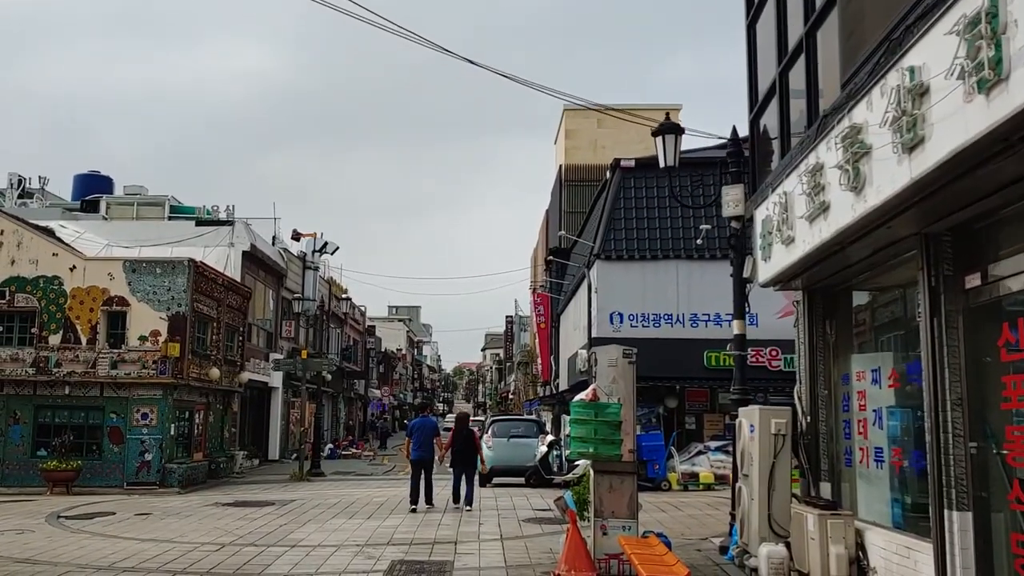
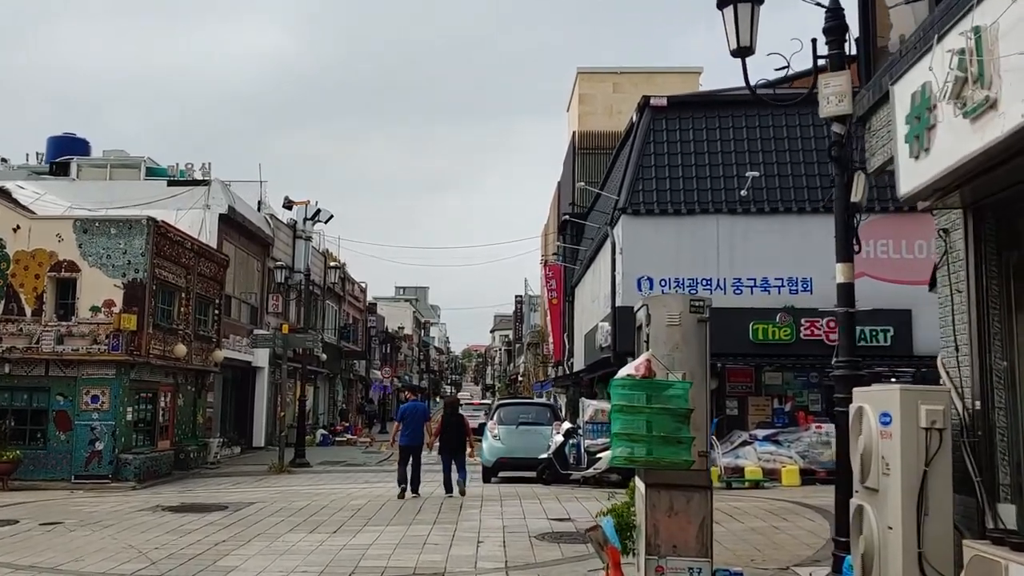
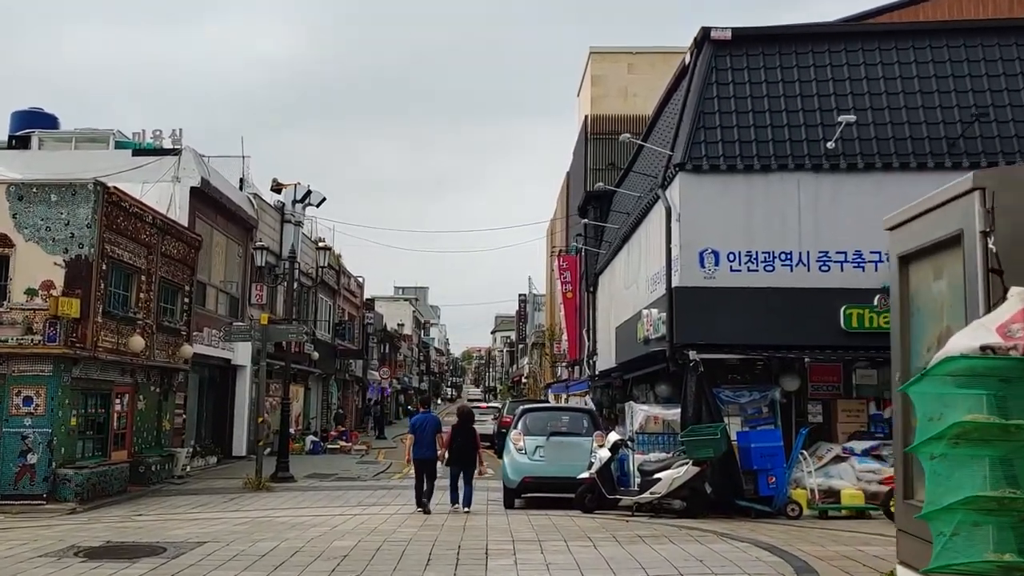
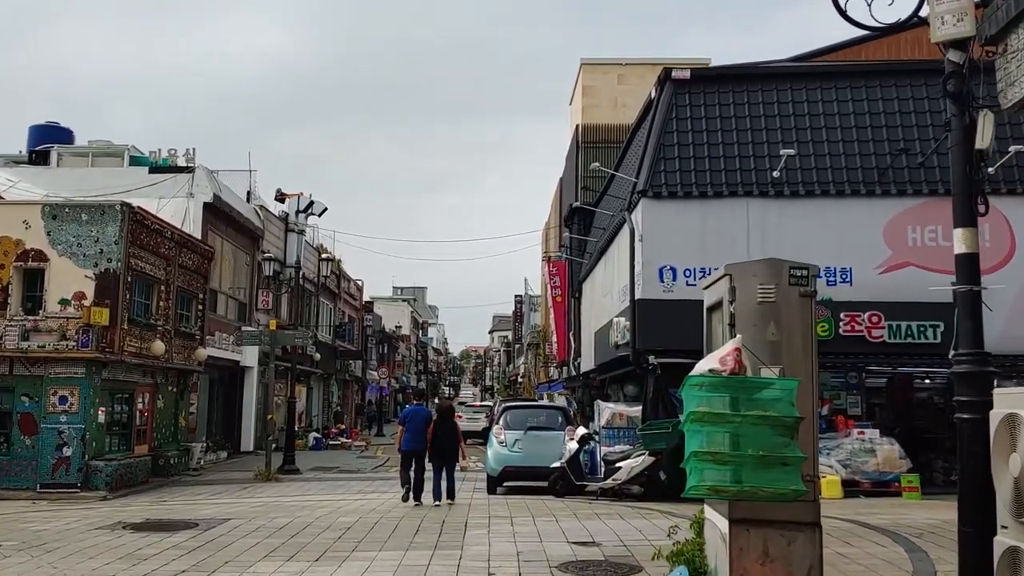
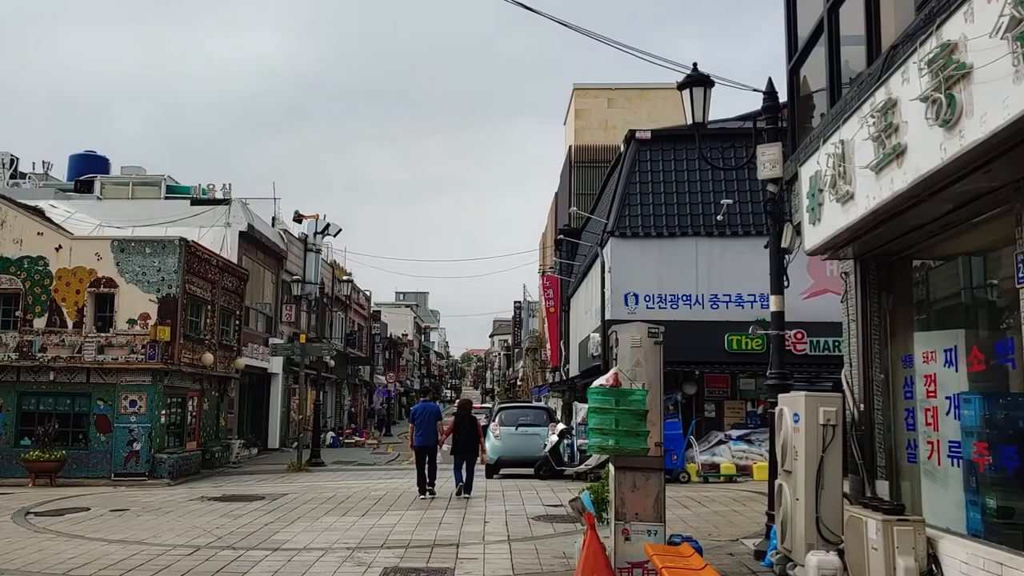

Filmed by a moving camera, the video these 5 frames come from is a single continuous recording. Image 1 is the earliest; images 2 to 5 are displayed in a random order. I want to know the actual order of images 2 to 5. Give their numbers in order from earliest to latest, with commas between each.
5, 2, 4, 3
